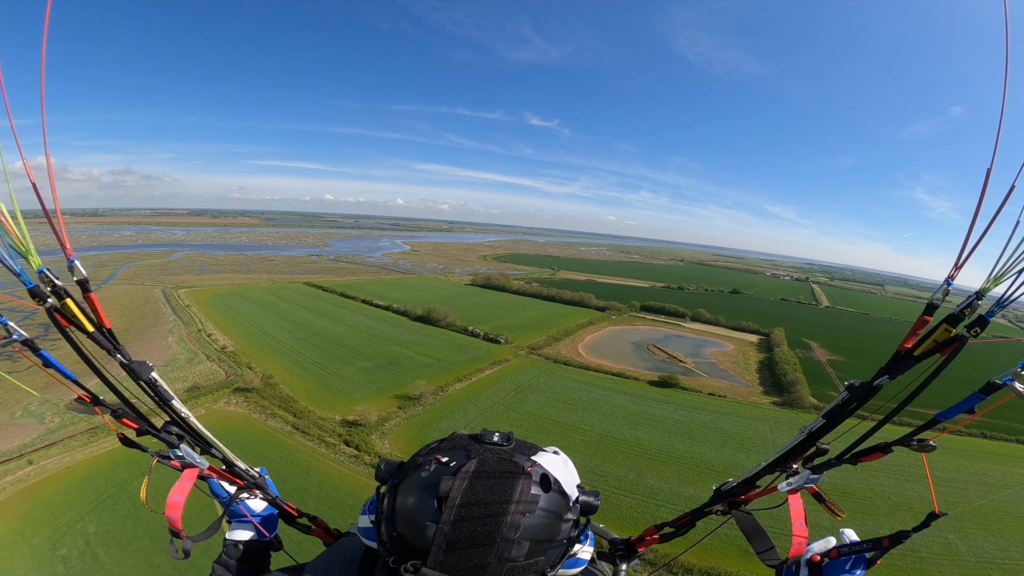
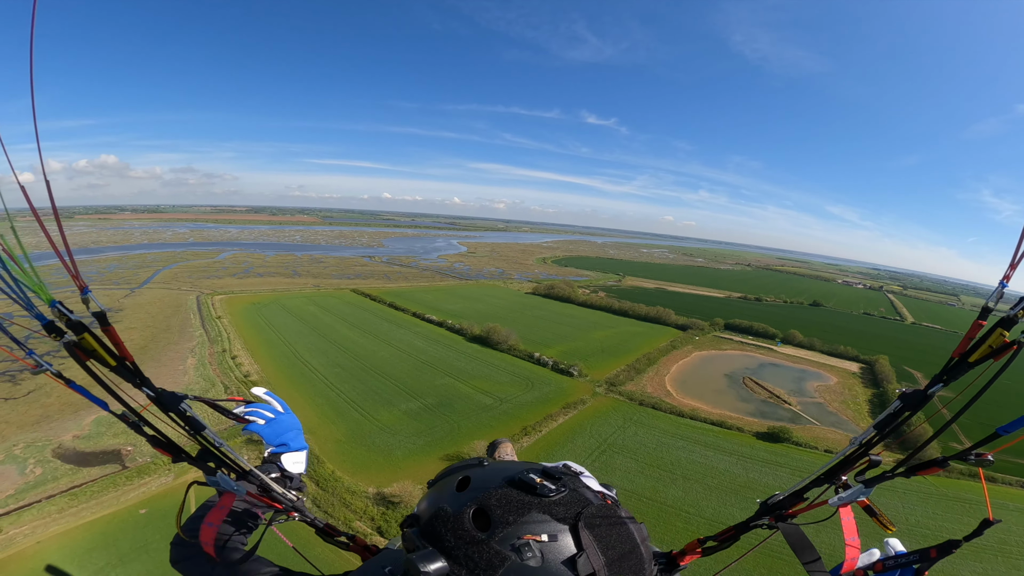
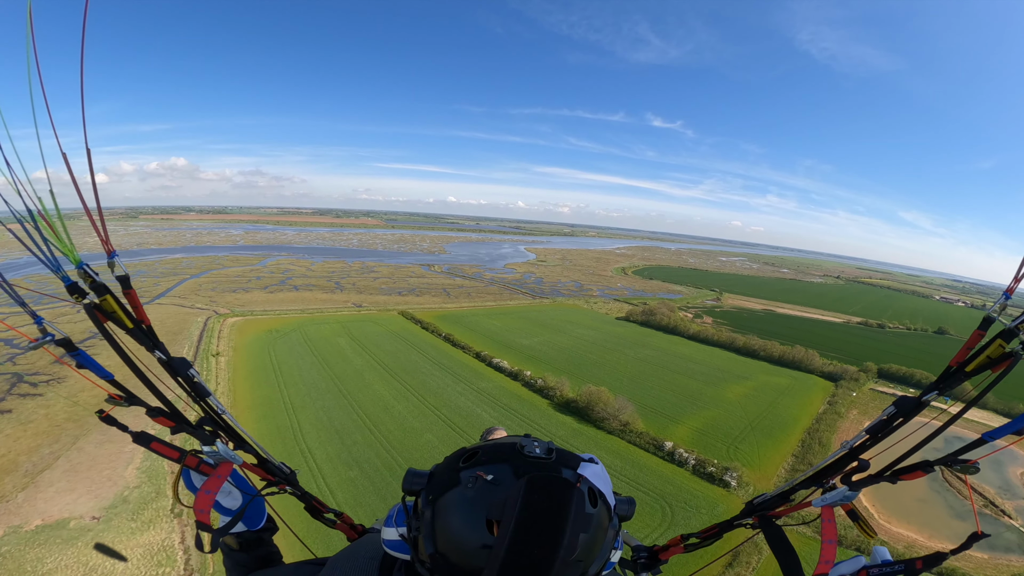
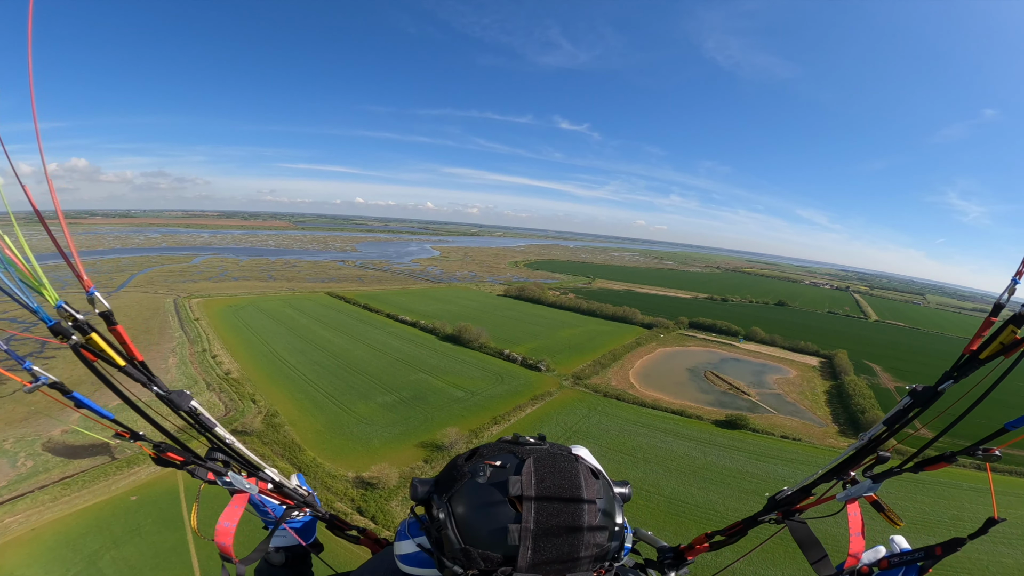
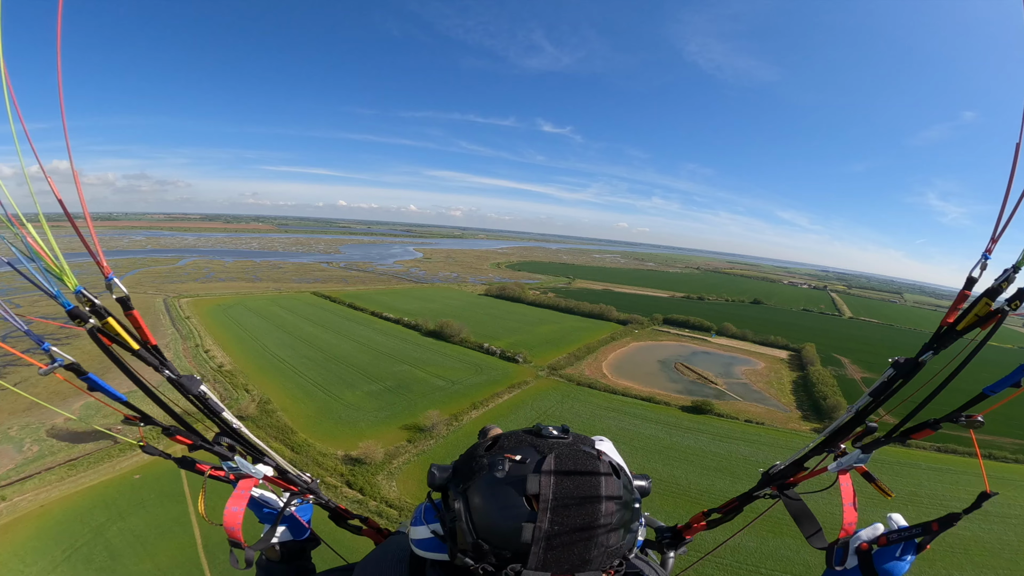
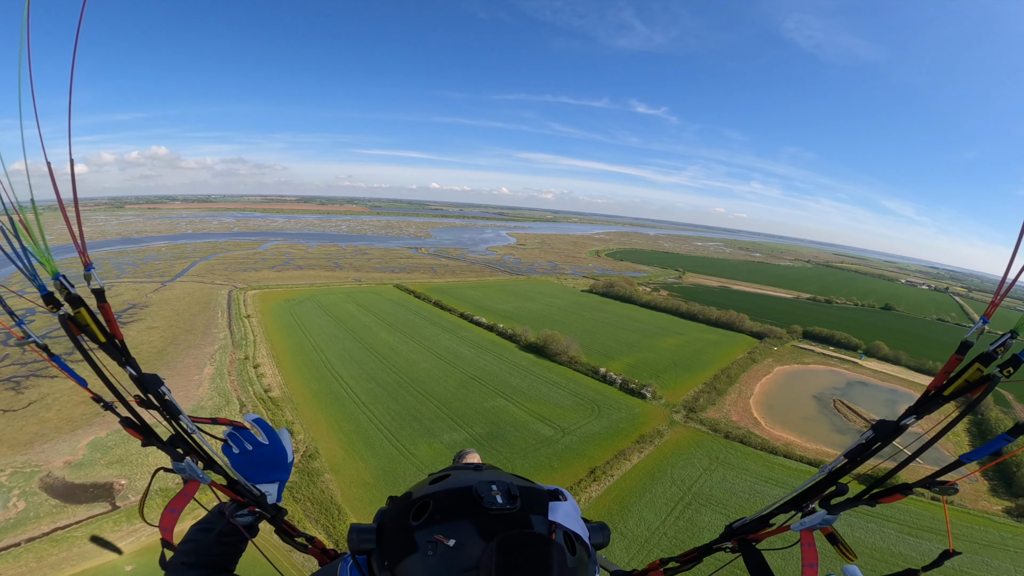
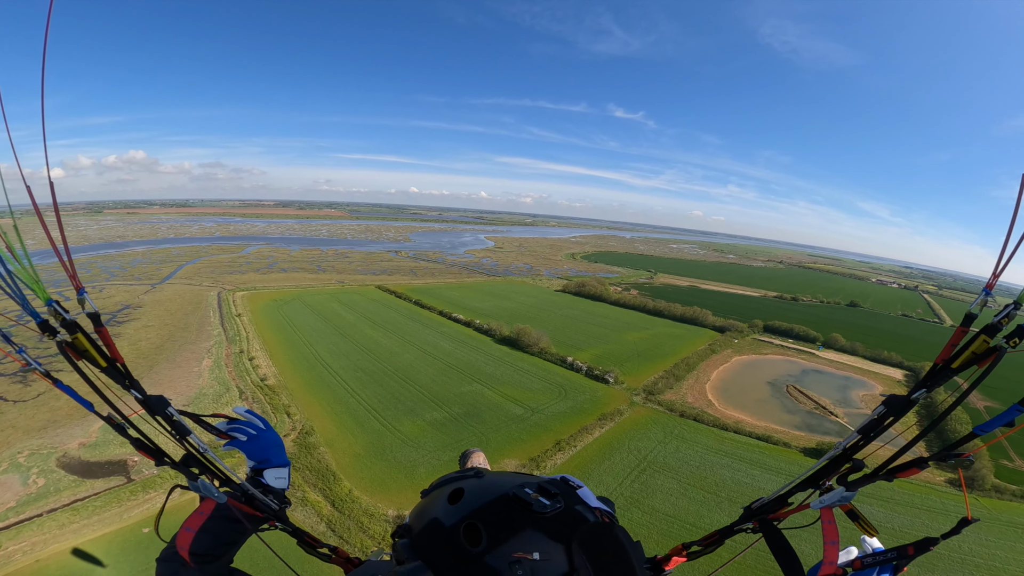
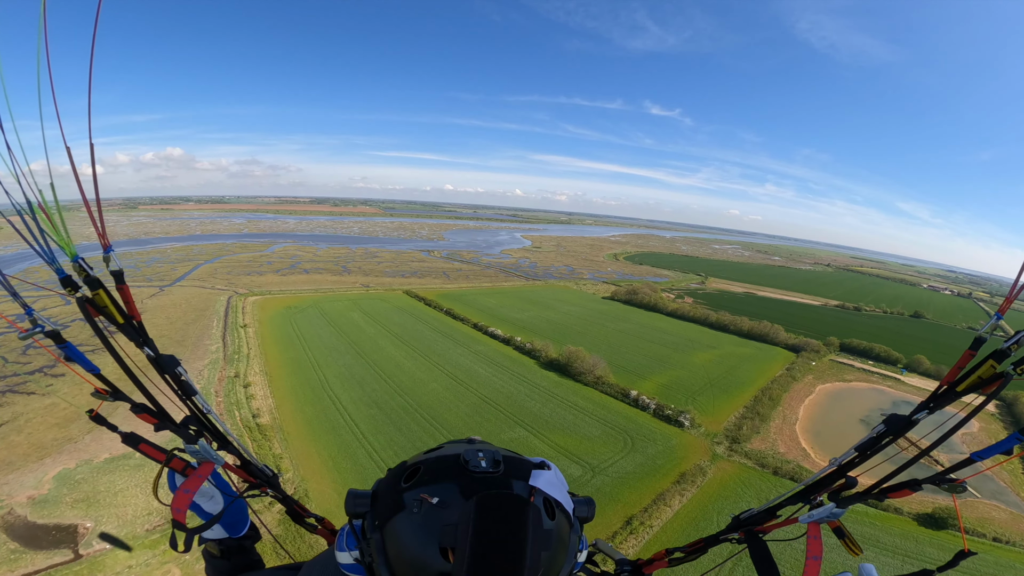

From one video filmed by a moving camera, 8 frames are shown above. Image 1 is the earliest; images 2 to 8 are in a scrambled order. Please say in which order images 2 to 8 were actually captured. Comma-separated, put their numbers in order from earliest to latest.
5, 4, 2, 7, 6, 8, 3
